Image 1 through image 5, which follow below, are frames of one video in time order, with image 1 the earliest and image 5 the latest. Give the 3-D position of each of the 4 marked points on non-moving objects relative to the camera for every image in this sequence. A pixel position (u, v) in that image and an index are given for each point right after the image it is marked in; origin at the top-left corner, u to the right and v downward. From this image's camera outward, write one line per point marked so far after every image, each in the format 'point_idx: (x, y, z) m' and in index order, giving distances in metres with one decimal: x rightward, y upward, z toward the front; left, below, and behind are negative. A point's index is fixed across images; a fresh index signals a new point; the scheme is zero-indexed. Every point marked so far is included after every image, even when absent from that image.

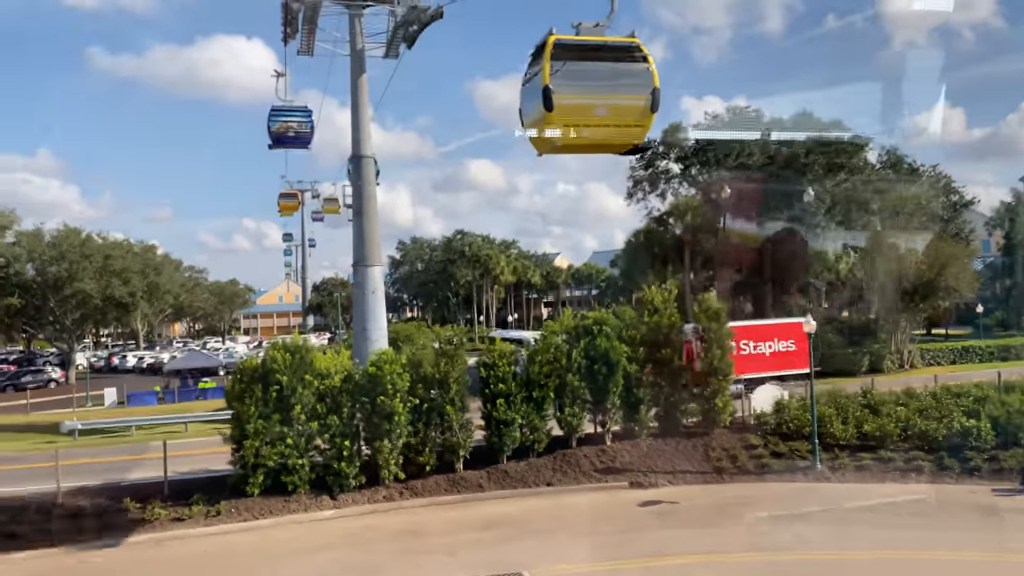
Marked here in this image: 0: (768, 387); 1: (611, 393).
0: (+2.6, -1.0, +8.0) m
1: (+0.9, -0.9, +7.2) m
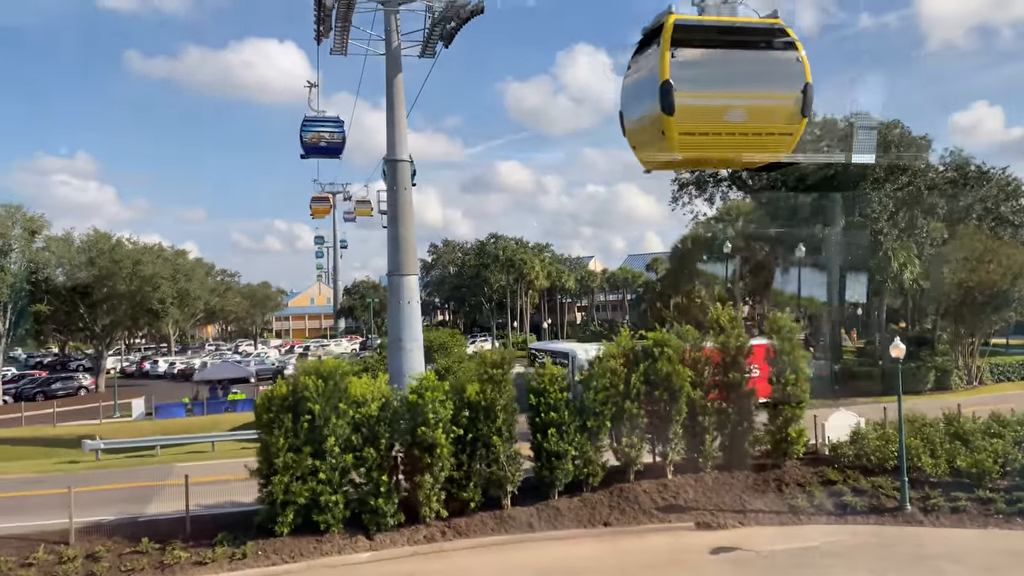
0: (+3.0, -1.1, +7.3) m
1: (+1.3, -1.1, +6.5) m
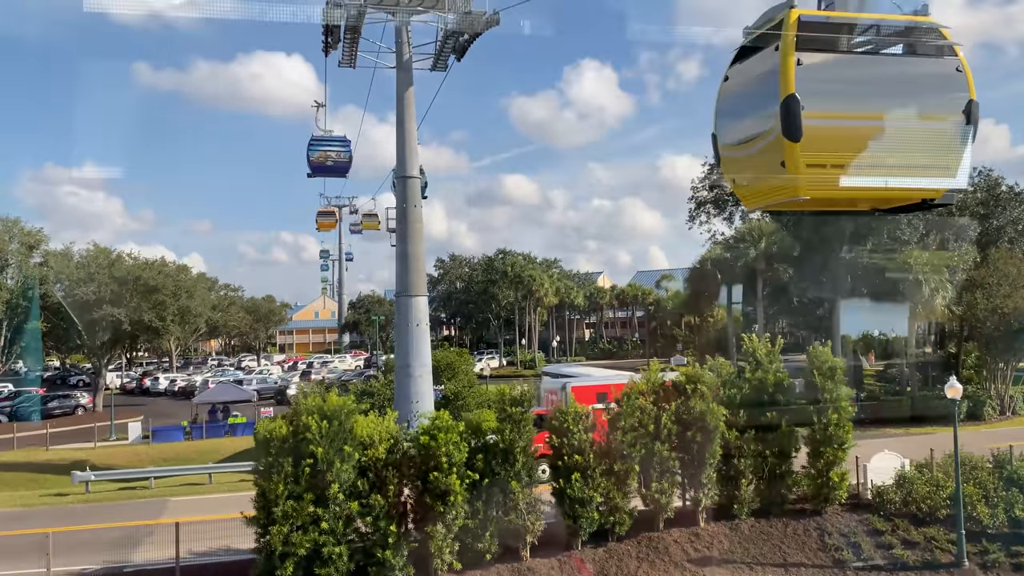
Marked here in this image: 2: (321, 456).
0: (+3.2, -1.4, +6.8) m
1: (+1.5, -1.3, +6.0) m
2: (-1.2, -1.1, +5.1) m
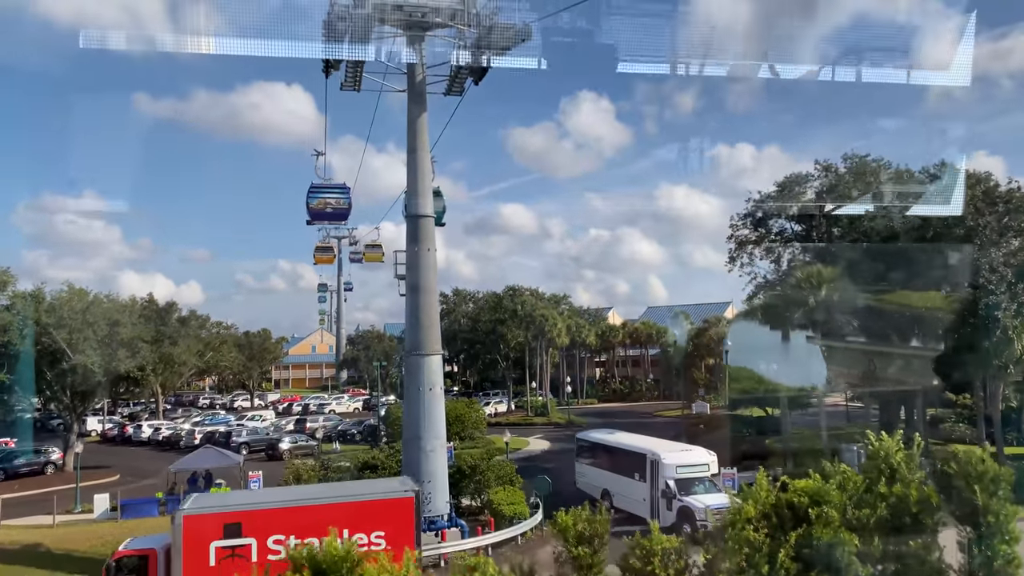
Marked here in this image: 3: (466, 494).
0: (+3.5, -1.9, +5.2) m
1: (+1.8, -1.8, +4.4) m
2: (-0.9, -1.5, +3.5) m
3: (-0.6, -2.6, +10.0) m
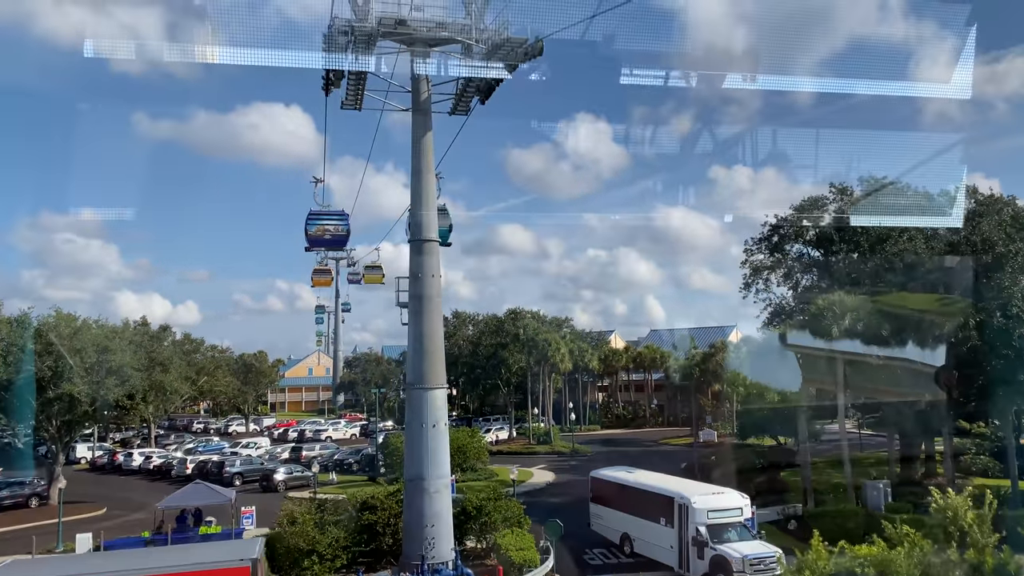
0: (+3.6, -2.1, +4.6) m
1: (+1.9, -2.0, +3.9) m
2: (-0.8, -1.7, +3.0) m
3: (-0.5, -2.9, +9.4) m
